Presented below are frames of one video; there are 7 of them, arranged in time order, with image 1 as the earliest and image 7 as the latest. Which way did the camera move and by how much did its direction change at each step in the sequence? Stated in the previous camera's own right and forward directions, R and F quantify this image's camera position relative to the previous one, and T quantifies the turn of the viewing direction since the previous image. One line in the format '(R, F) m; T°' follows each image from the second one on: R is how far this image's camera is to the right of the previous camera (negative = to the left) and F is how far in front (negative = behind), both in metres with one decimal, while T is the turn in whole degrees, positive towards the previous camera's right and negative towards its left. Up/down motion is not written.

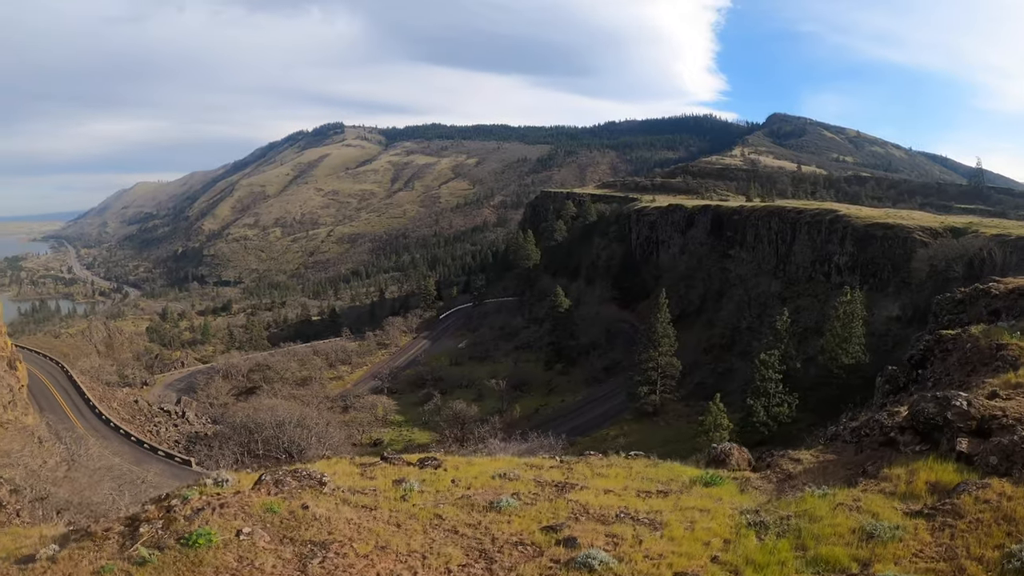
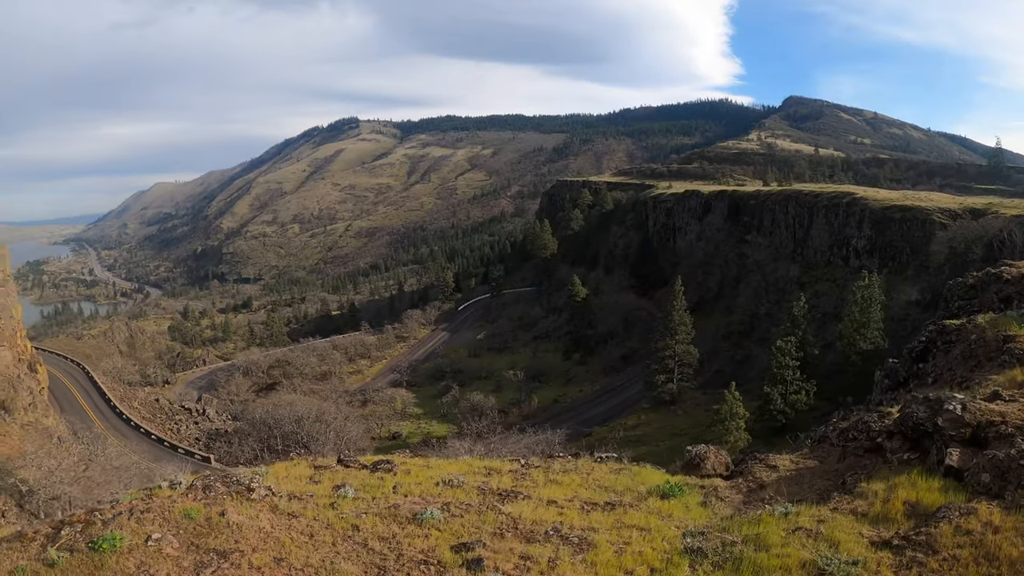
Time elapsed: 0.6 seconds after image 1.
(+0.5, +0.4) m; -1°
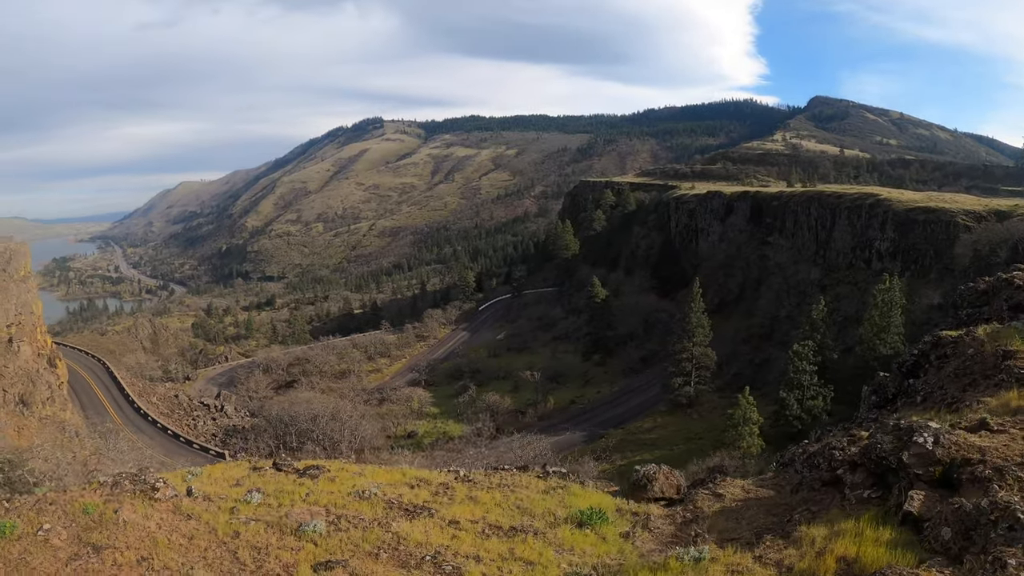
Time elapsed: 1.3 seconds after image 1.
(+0.7, +0.5) m; -2°
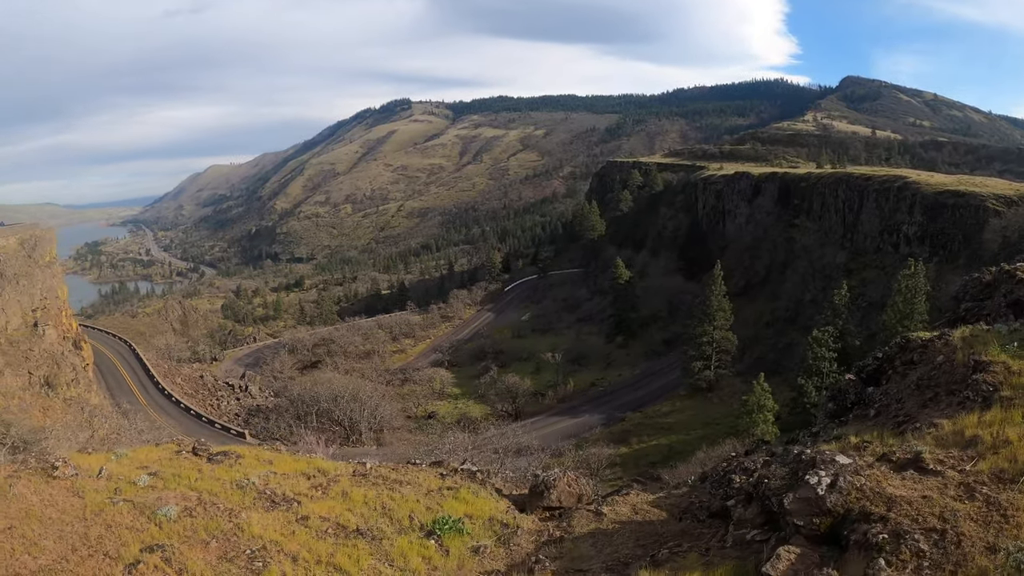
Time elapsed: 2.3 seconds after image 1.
(+0.9, +0.3) m; -2°
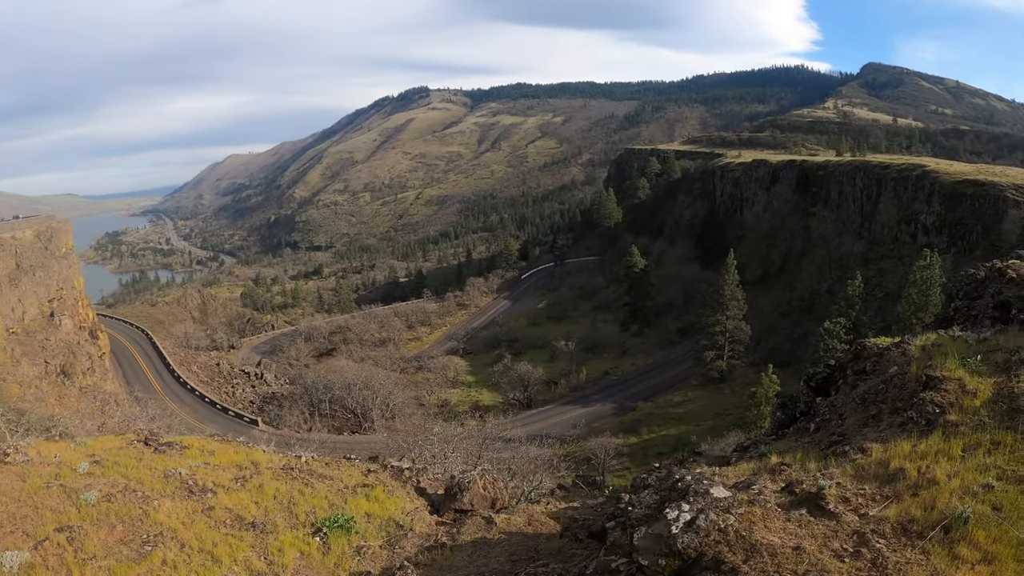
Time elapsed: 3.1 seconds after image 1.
(+0.5, +0.1) m; -1°
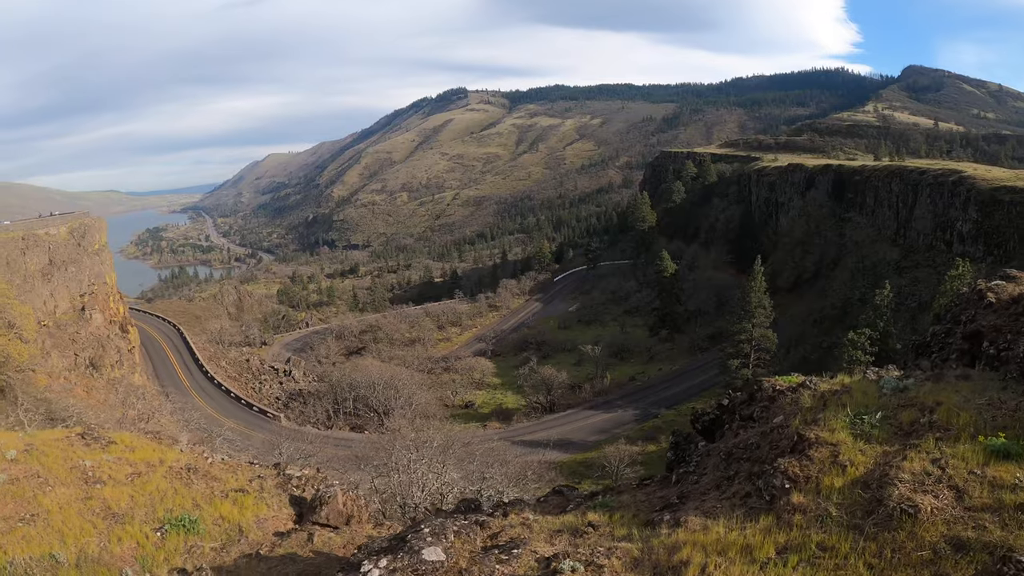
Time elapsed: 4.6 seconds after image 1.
(+1.0, +0.2) m; -3°
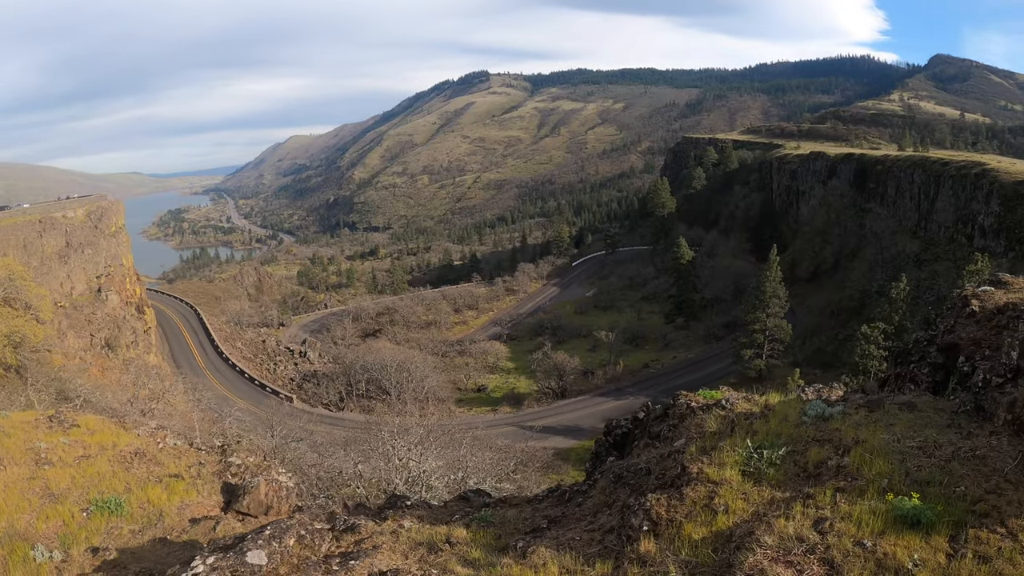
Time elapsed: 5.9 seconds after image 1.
(+0.7, +0.2) m; -1°
